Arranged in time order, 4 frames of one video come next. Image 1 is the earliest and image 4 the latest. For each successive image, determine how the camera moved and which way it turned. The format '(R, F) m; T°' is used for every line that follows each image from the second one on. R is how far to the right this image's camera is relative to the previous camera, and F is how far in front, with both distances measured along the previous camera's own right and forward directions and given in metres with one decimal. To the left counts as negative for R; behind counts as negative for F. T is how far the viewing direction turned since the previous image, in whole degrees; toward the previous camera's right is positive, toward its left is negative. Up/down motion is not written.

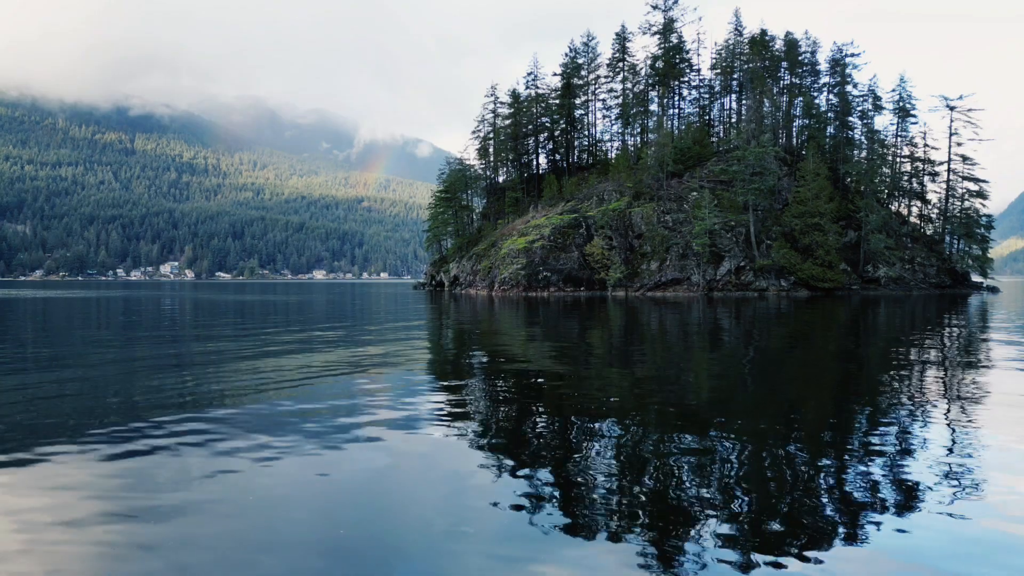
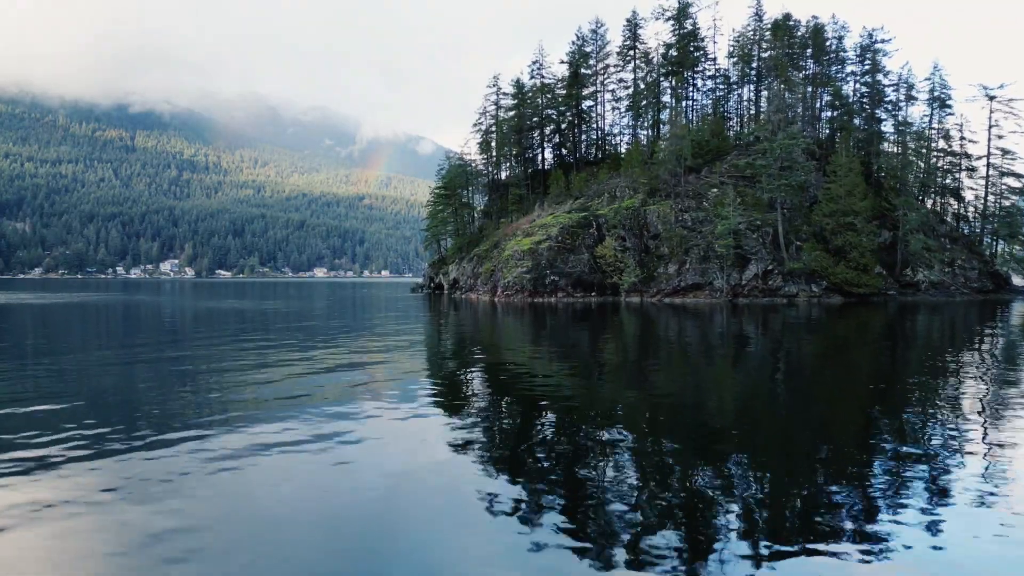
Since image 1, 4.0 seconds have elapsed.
(-0.2, +3.2) m; 0°
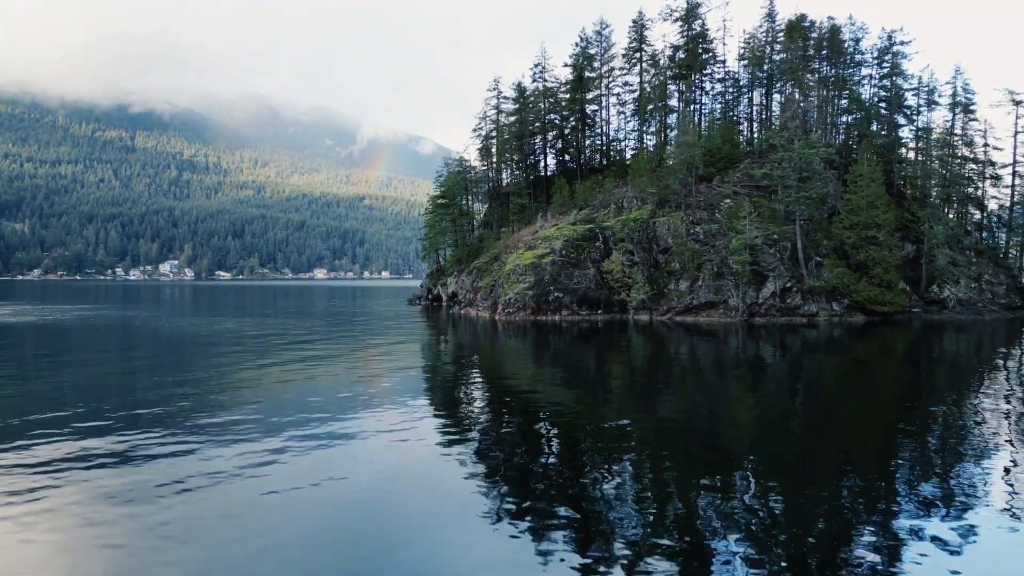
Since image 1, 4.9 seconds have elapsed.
(-0.1, +2.0) m; 0°
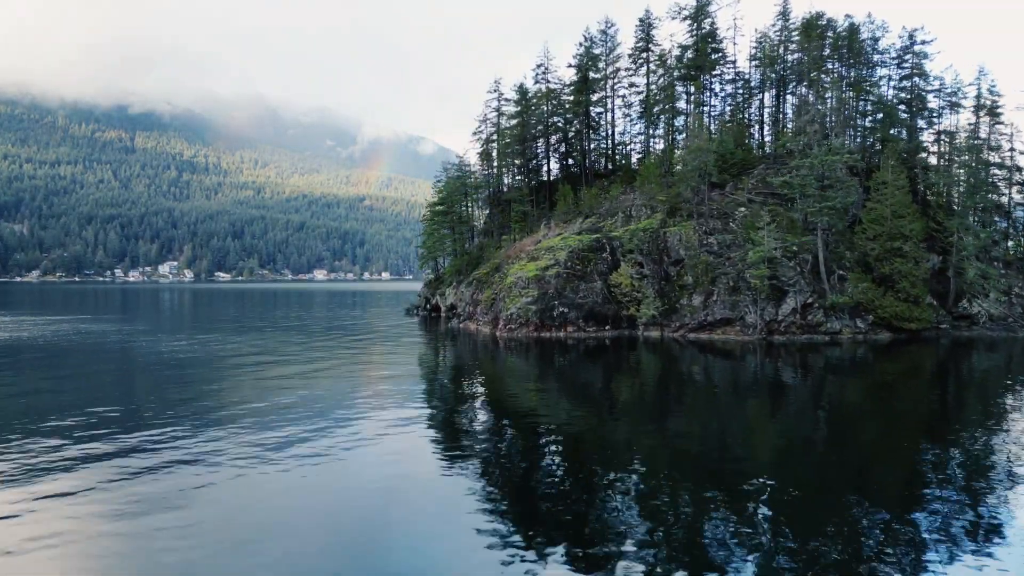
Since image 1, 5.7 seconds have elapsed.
(-0.1, +1.9) m; 0°
